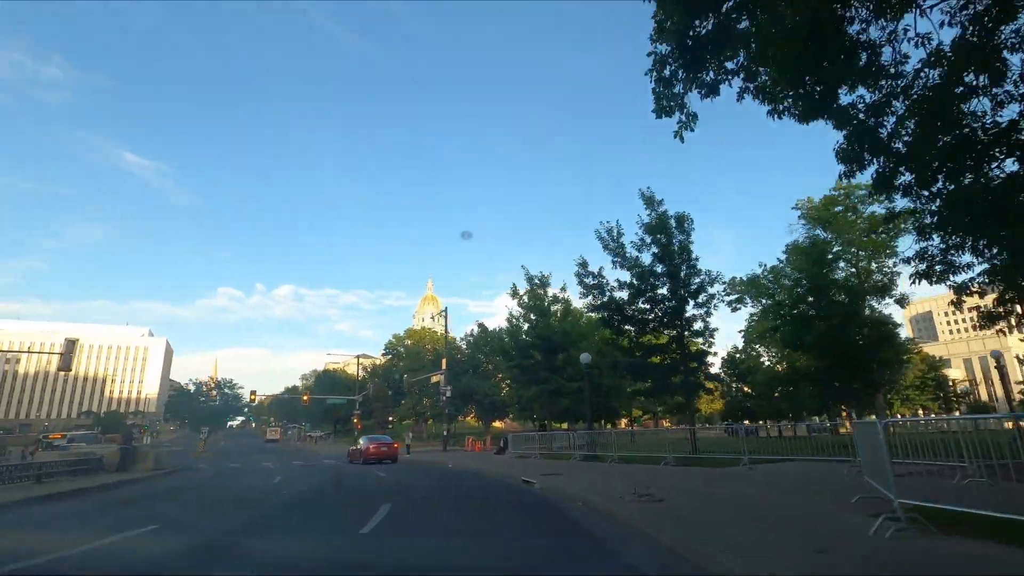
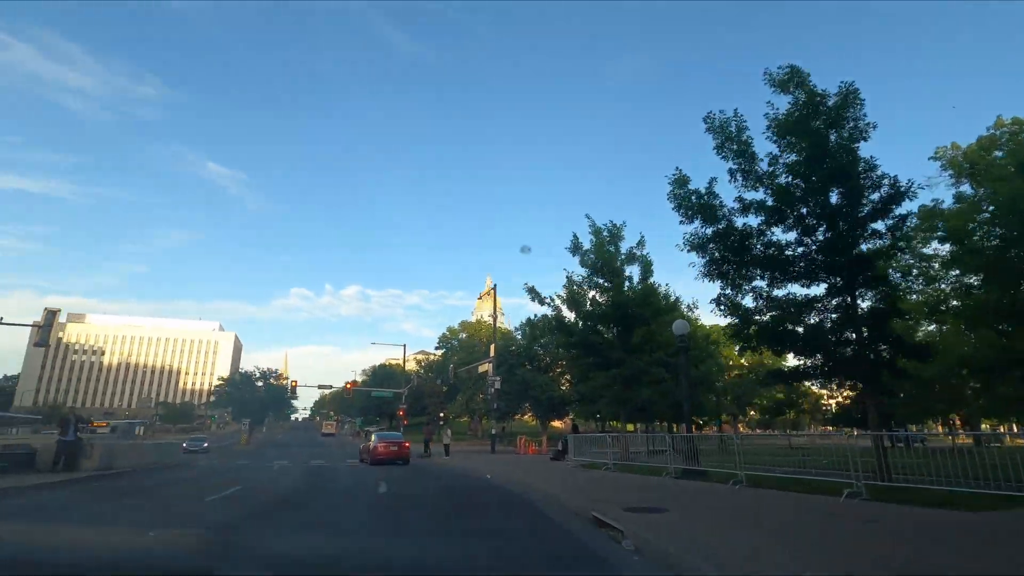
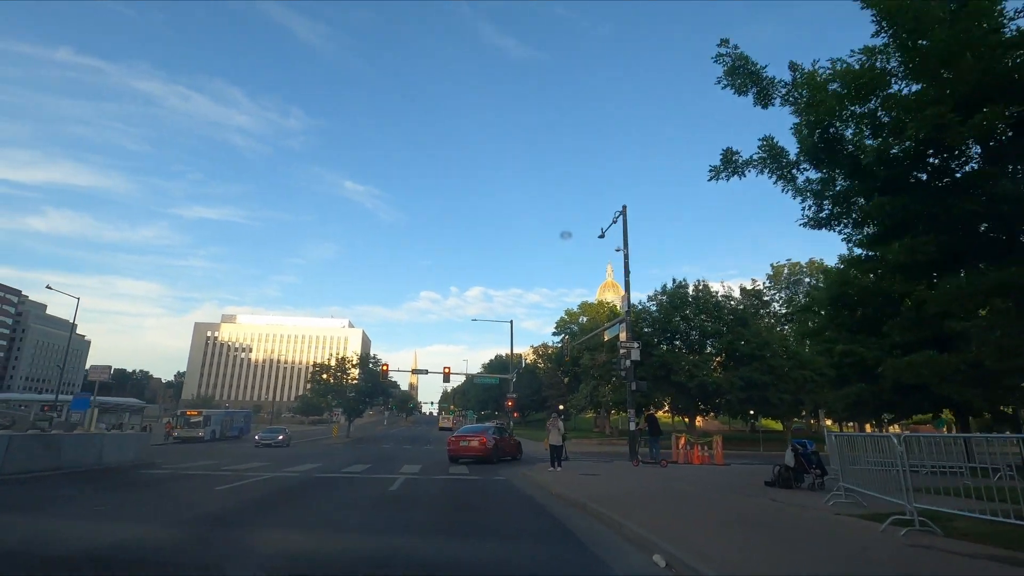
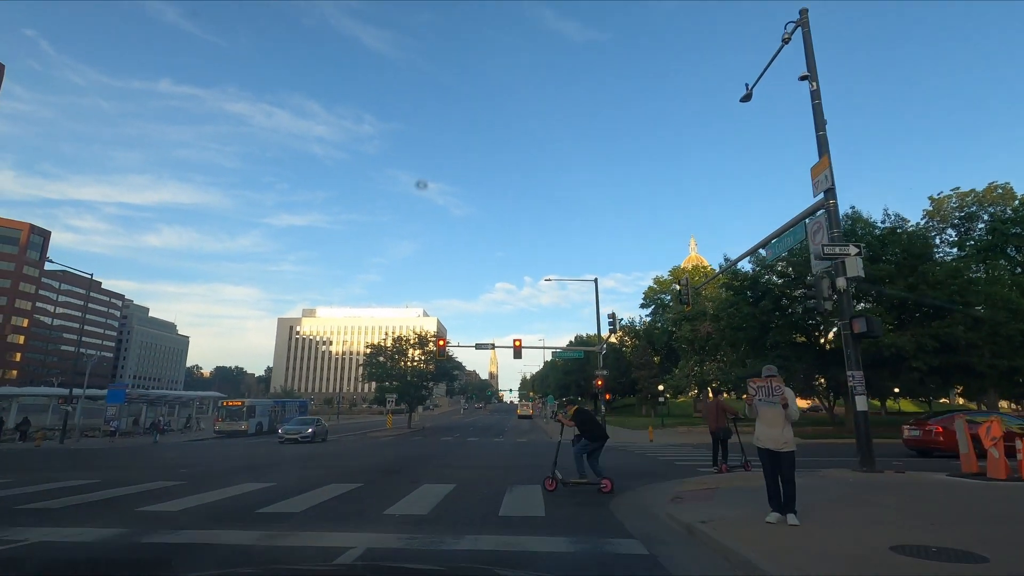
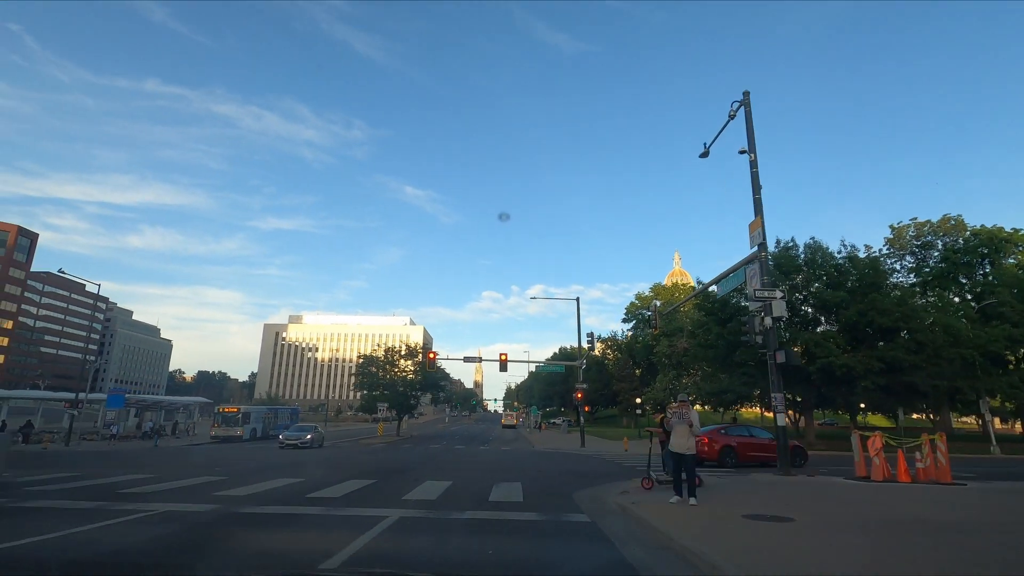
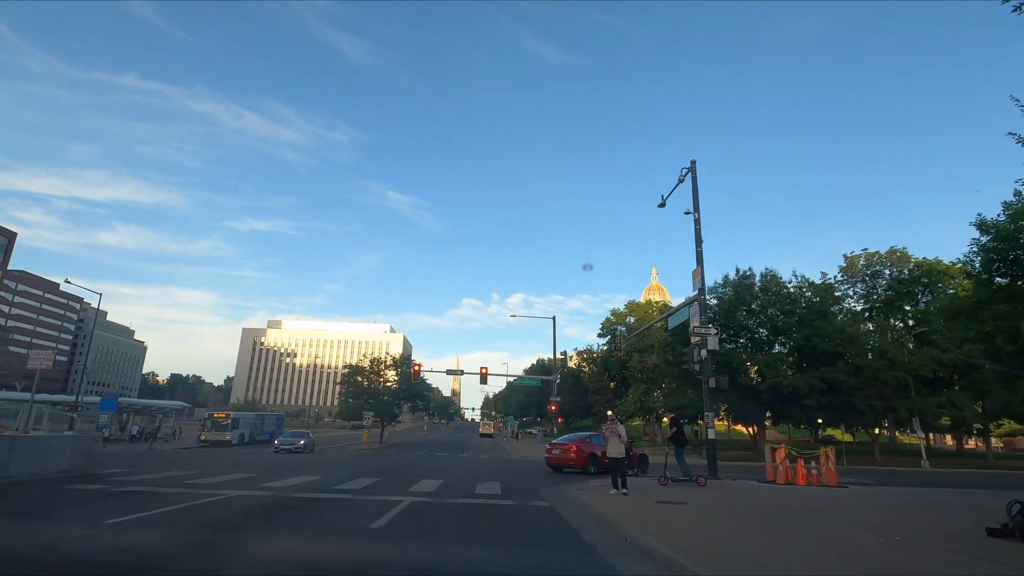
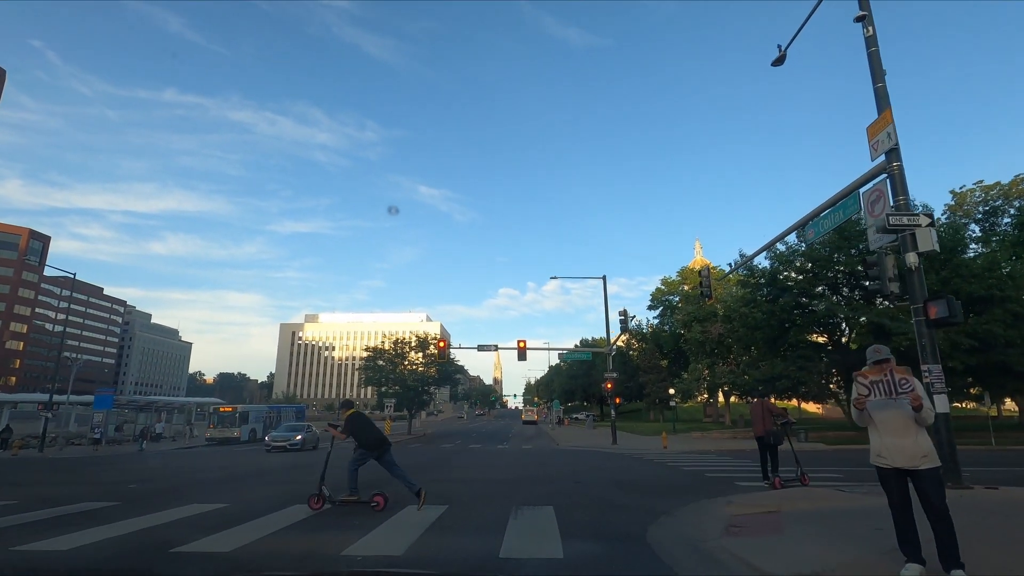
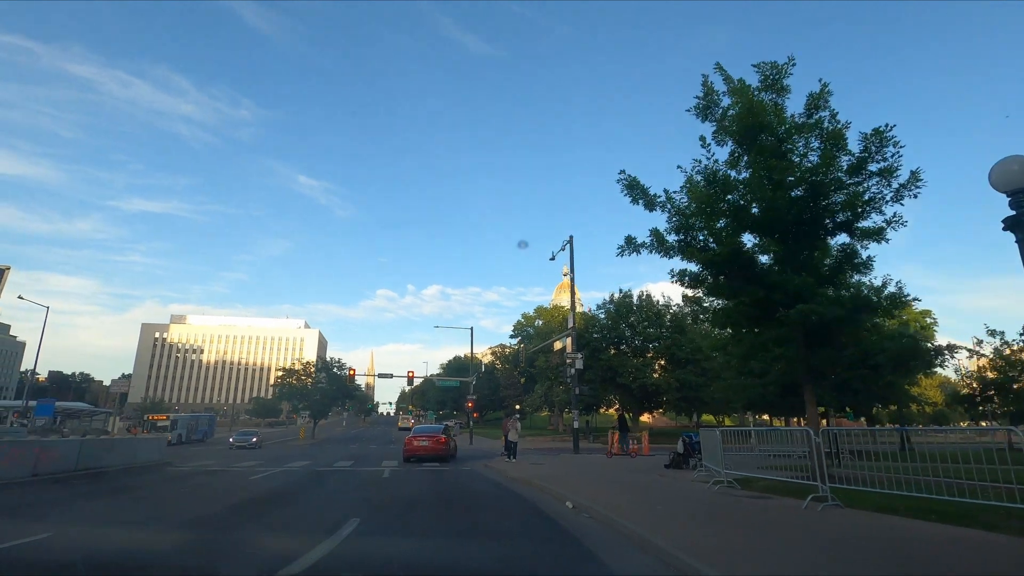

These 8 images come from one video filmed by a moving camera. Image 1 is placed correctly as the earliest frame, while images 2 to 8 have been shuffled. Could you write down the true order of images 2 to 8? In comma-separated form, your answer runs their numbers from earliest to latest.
2, 8, 3, 6, 5, 4, 7
